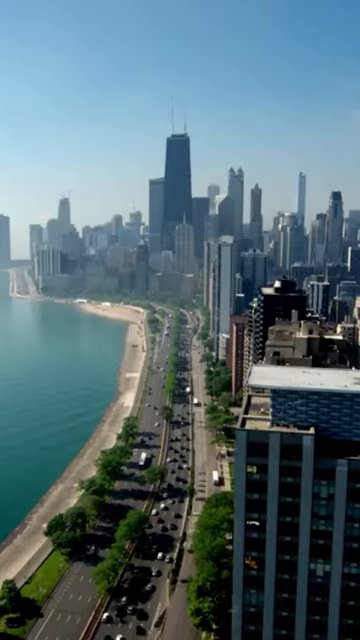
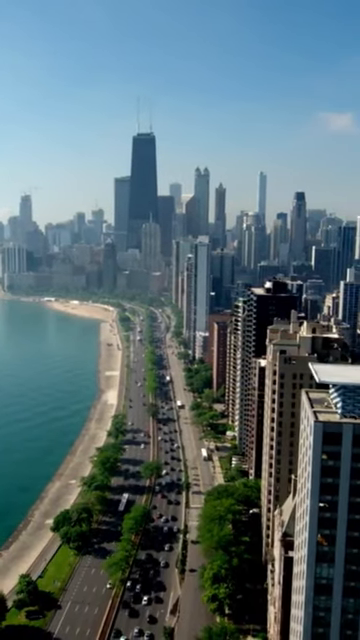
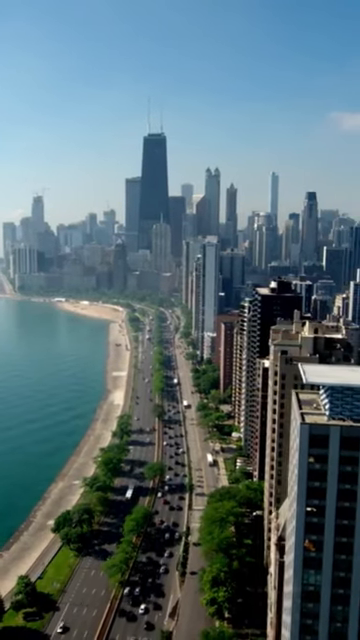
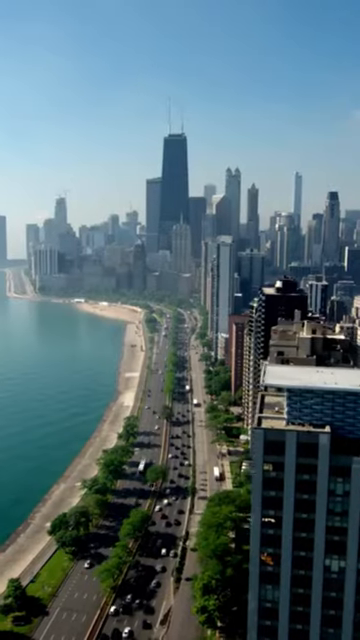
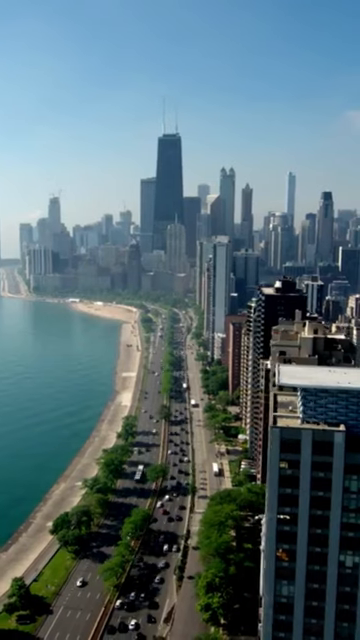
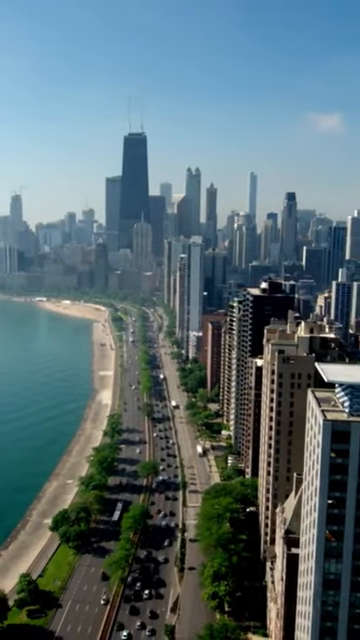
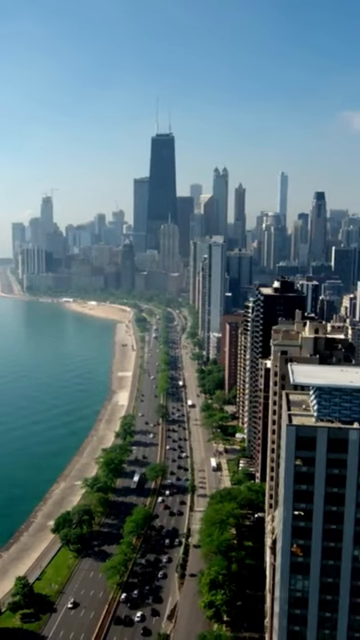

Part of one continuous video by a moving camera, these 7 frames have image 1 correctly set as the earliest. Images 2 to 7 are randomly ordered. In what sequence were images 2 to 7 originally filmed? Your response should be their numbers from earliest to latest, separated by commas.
4, 5, 7, 3, 2, 6
